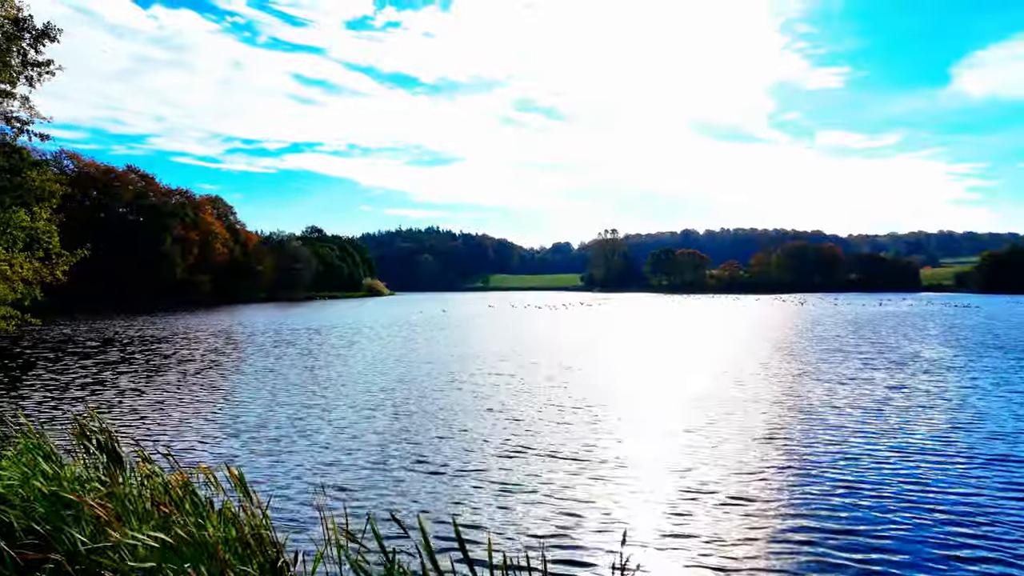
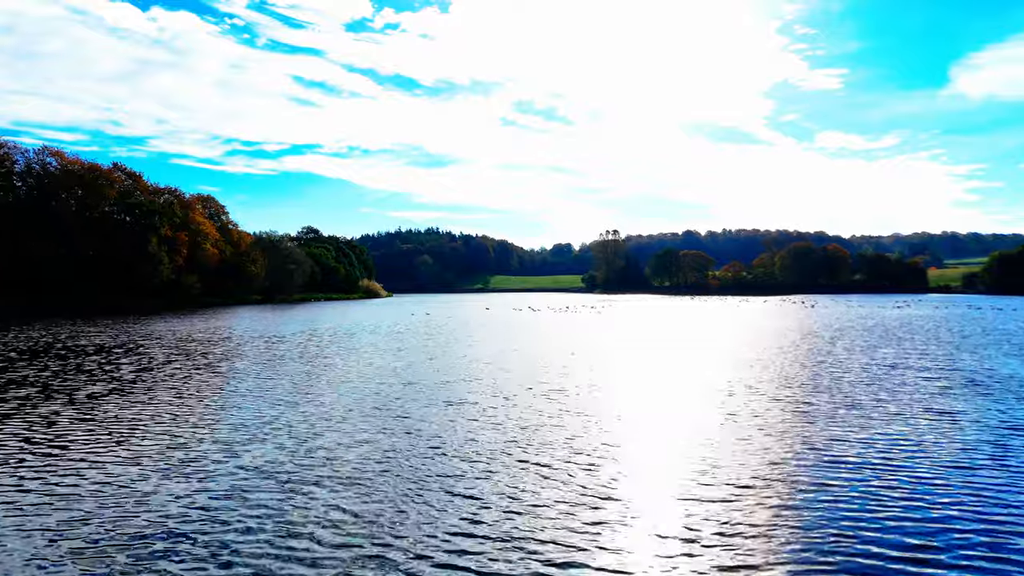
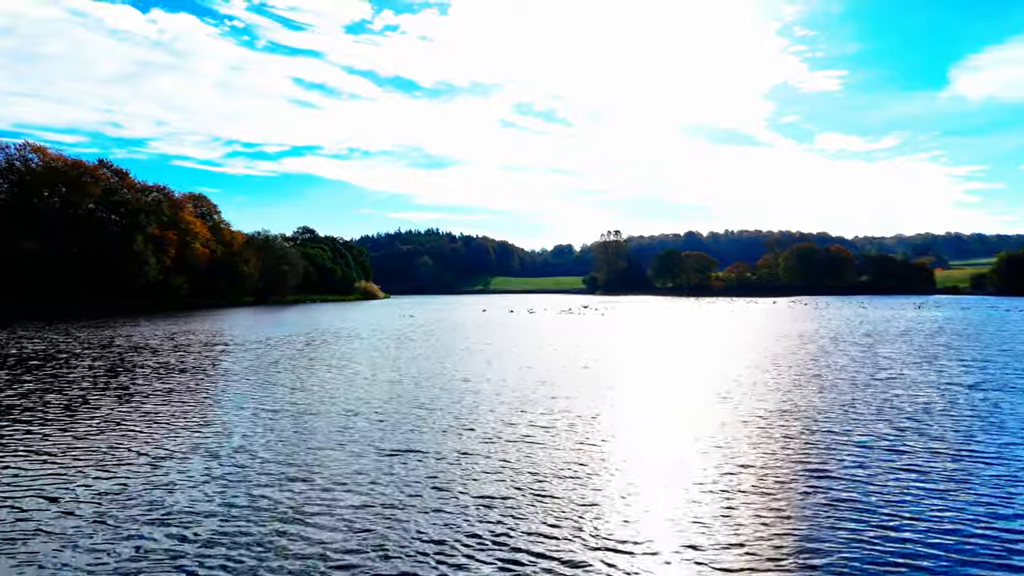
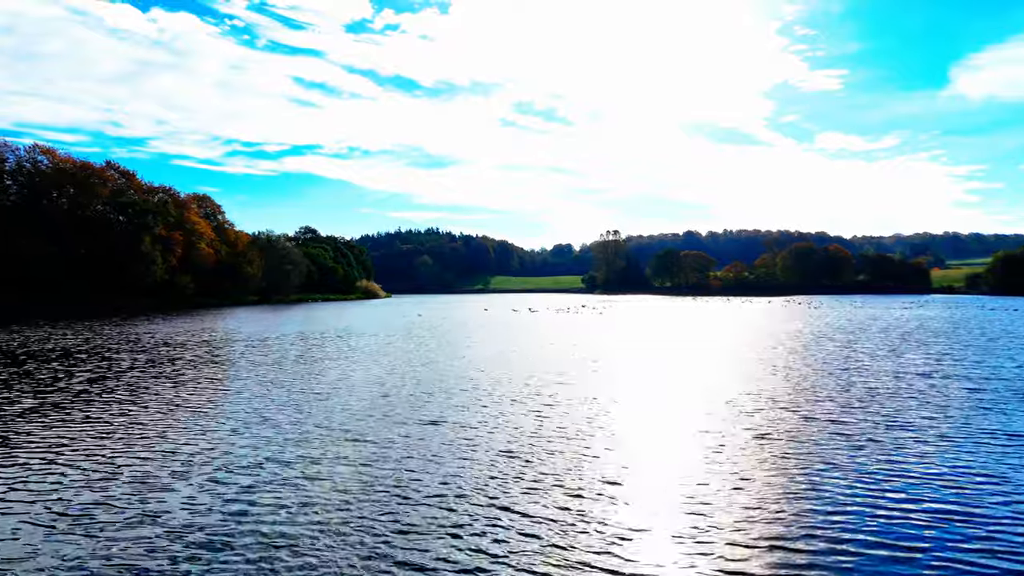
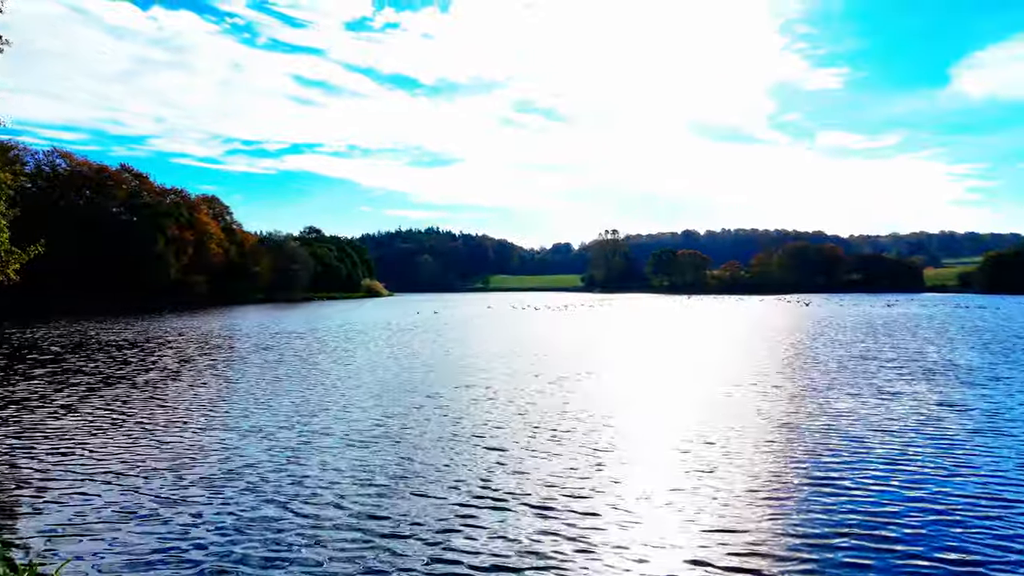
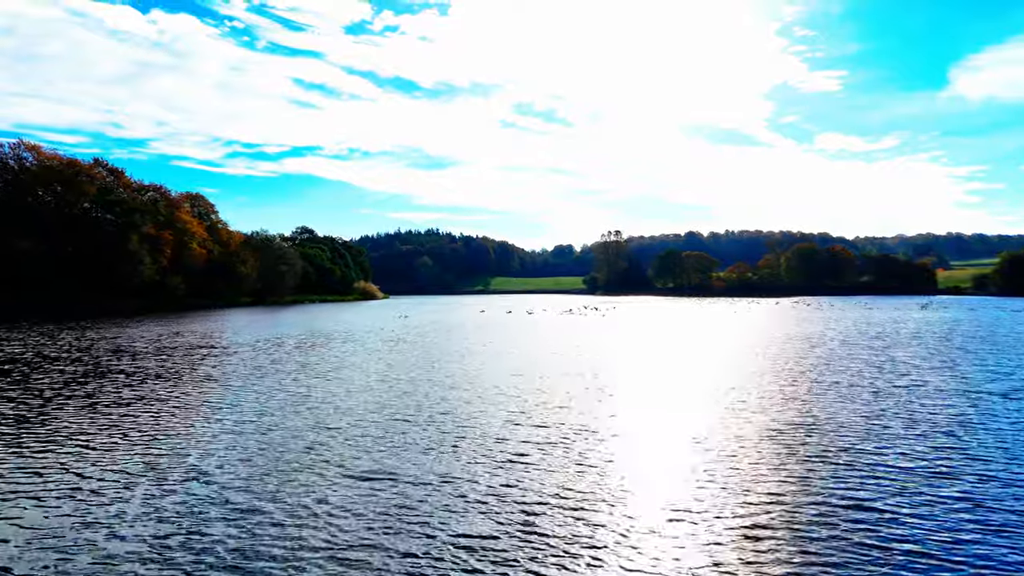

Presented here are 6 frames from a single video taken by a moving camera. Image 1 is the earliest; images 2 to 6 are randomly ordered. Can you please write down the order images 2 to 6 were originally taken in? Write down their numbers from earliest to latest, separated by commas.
5, 2, 4, 3, 6
